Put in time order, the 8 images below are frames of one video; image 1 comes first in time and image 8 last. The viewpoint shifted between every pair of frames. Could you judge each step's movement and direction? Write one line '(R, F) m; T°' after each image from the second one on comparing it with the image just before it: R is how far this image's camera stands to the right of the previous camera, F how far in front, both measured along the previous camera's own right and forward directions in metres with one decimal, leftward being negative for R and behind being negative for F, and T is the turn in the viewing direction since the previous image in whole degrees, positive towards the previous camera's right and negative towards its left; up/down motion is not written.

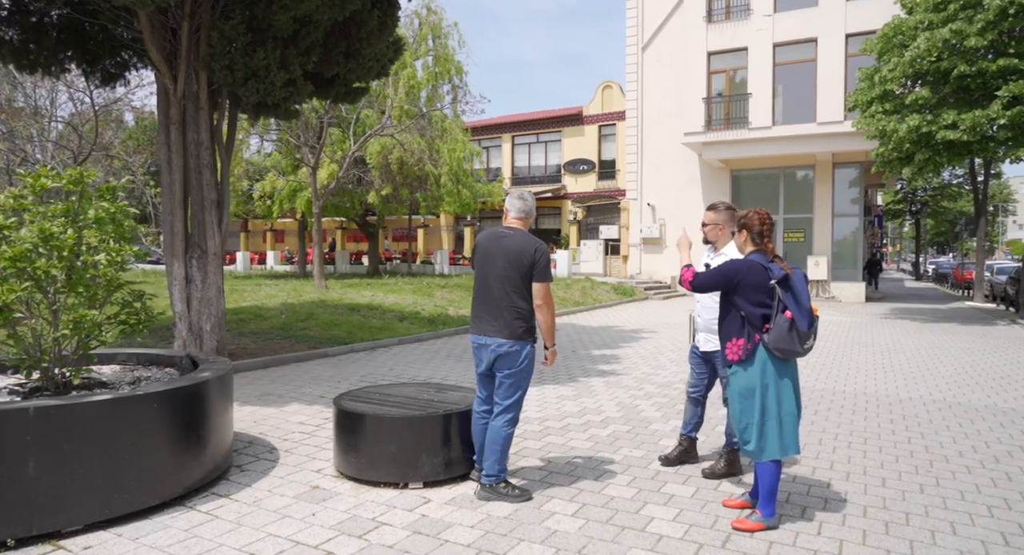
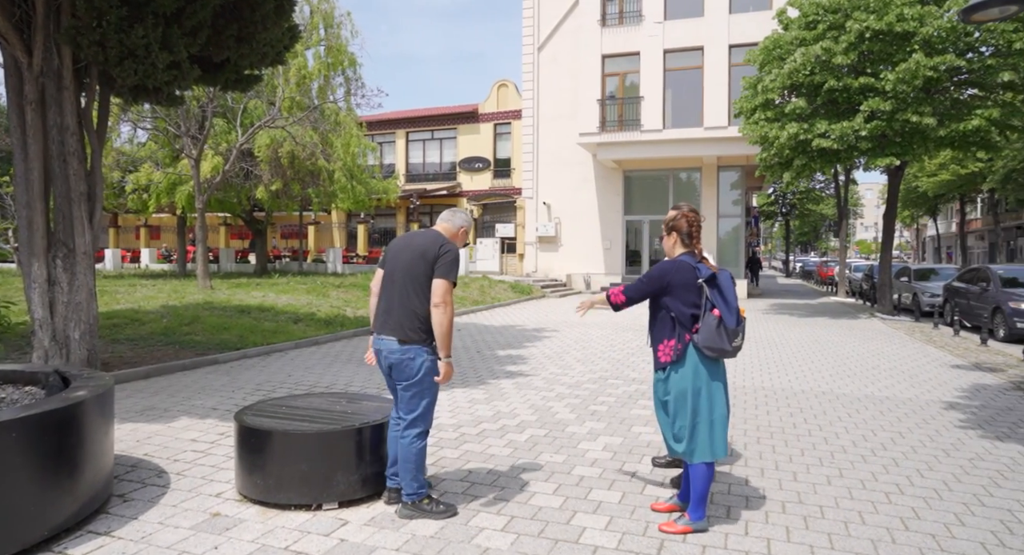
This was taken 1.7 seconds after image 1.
(-0.2, +0.2) m; +9°
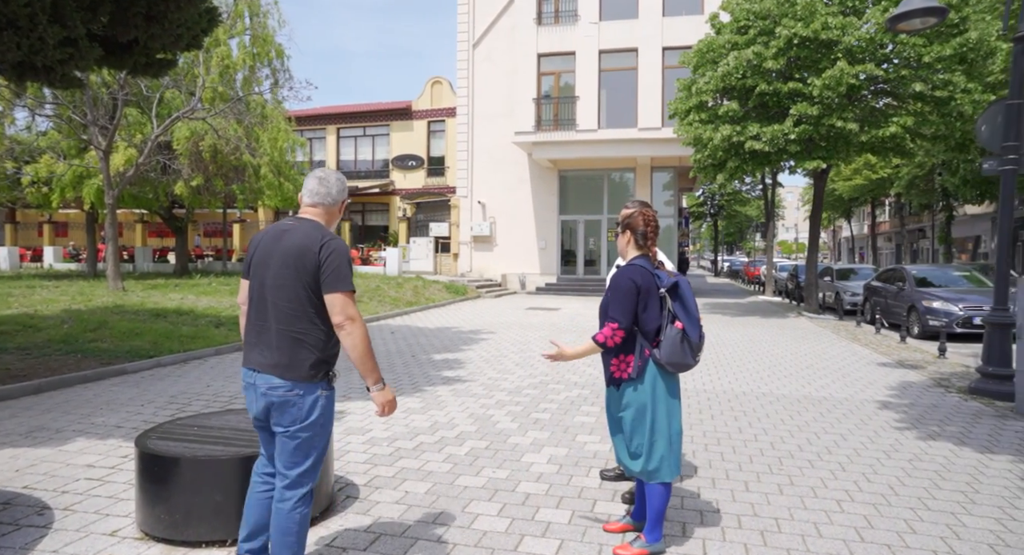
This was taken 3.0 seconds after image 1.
(0.0, +0.3) m; +6°
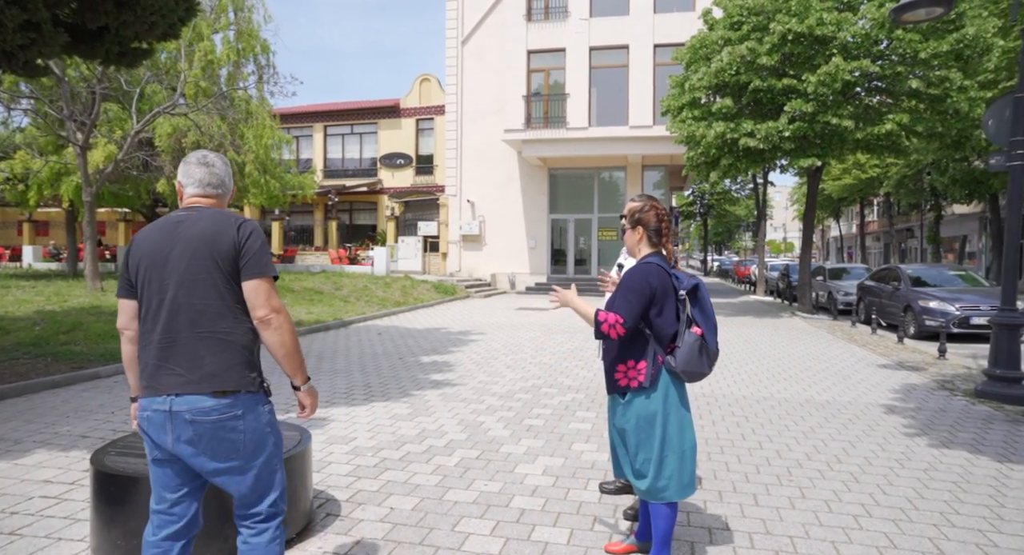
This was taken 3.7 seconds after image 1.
(0.0, +0.3) m; +1°
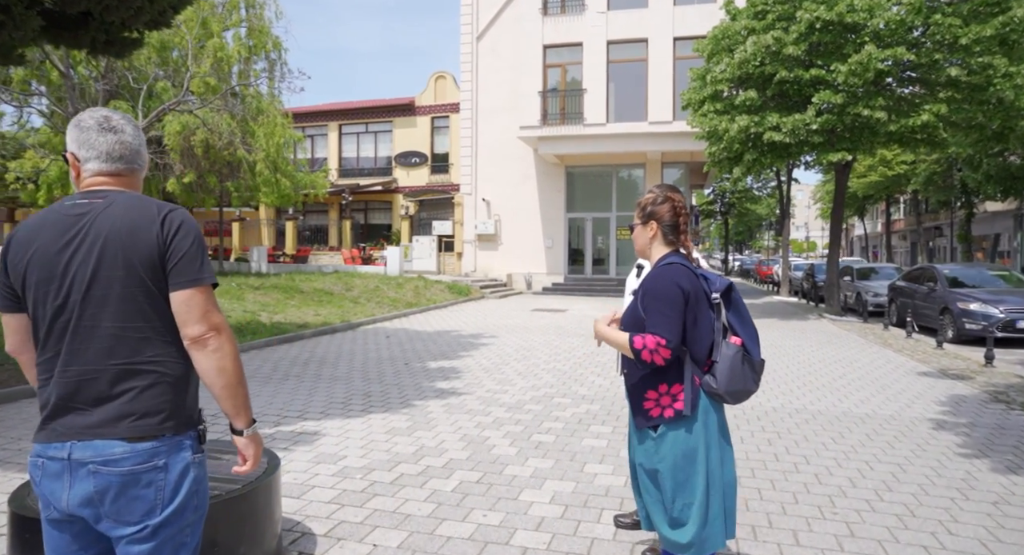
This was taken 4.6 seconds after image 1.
(+0.1, +0.6) m; -2°
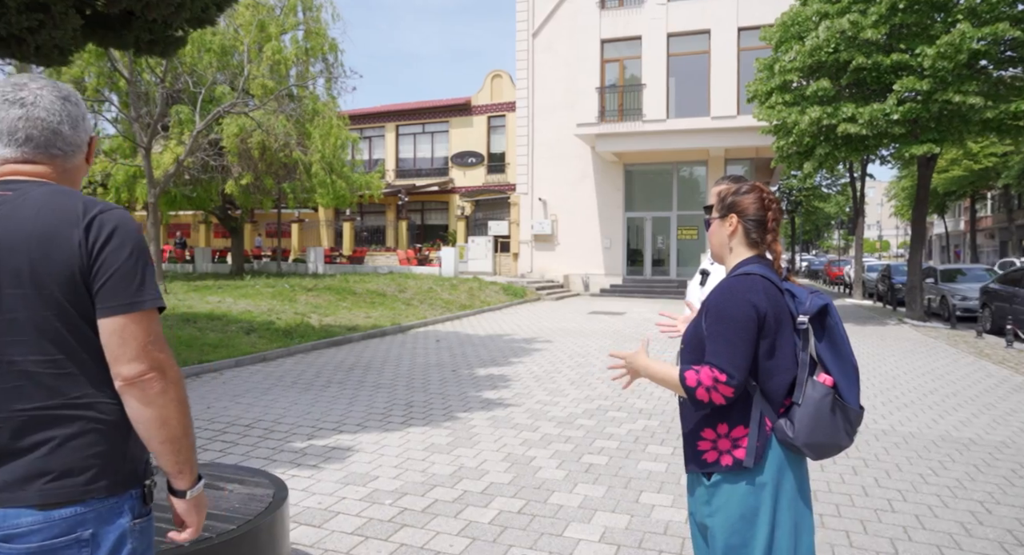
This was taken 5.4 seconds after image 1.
(+0.1, +0.5) m; -5°
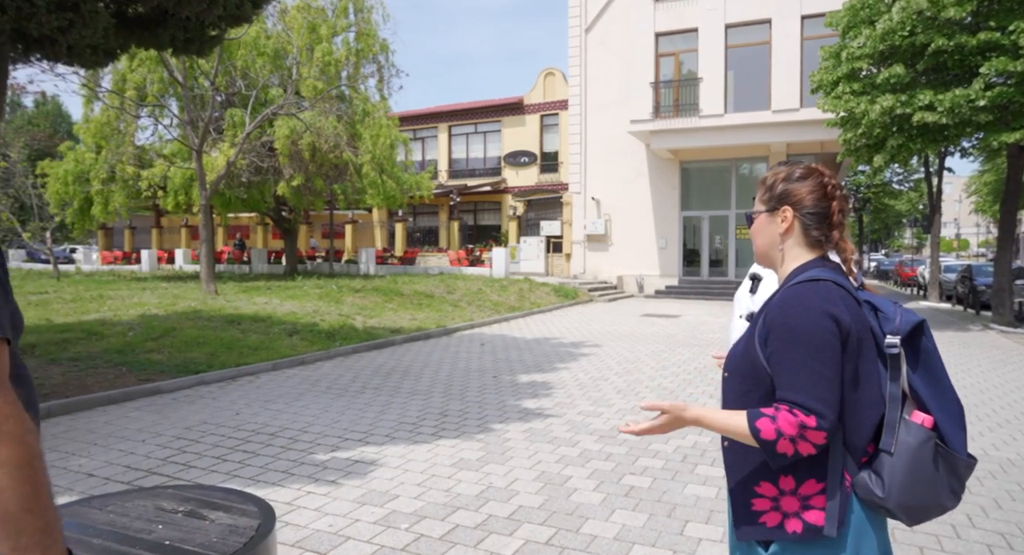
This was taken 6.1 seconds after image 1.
(+0.2, +0.4) m; -5°
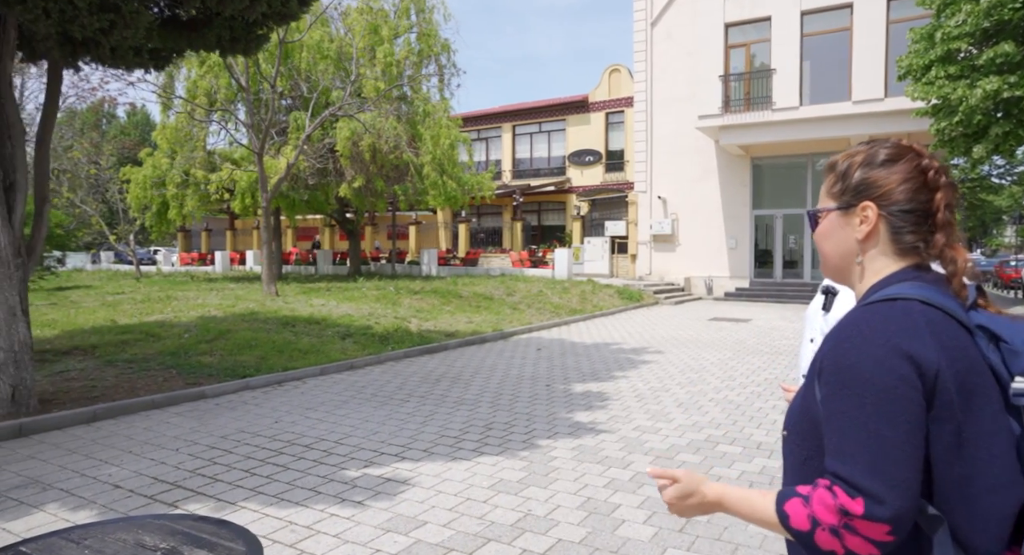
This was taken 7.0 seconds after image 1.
(+0.2, +0.5) m; -6°
